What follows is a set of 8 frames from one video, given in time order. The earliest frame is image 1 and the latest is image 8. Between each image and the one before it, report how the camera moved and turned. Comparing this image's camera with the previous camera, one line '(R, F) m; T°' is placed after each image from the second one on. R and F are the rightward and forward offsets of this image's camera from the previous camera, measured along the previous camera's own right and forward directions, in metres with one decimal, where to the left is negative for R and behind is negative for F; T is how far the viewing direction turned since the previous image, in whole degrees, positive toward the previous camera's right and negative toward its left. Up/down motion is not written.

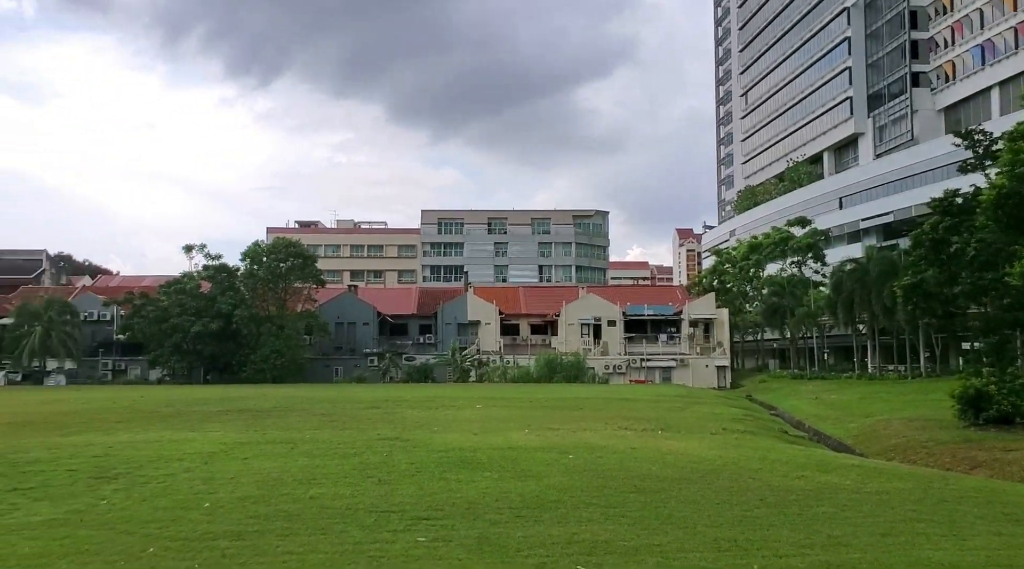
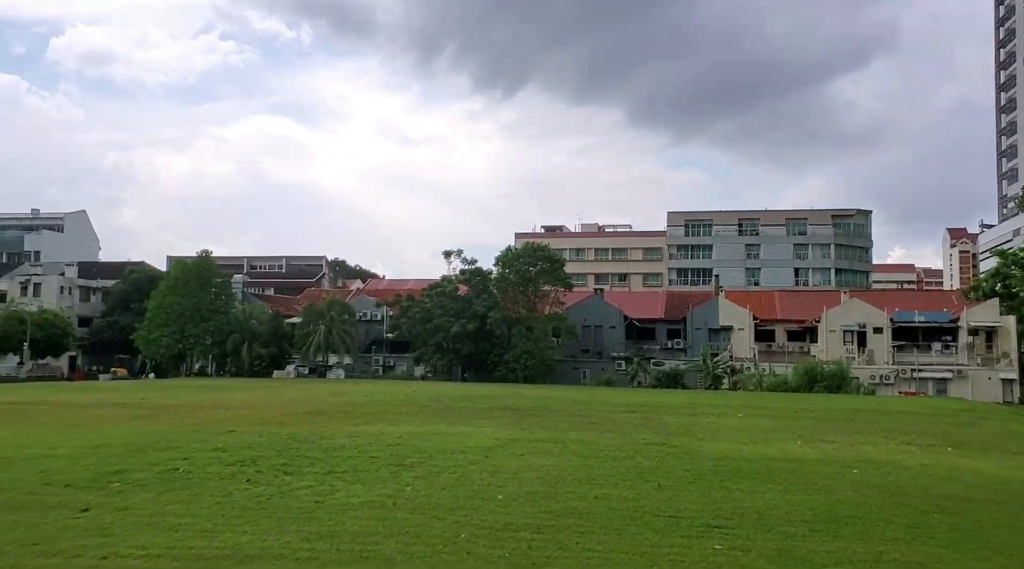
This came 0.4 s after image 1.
(-0.6, 0.0) m; -16°
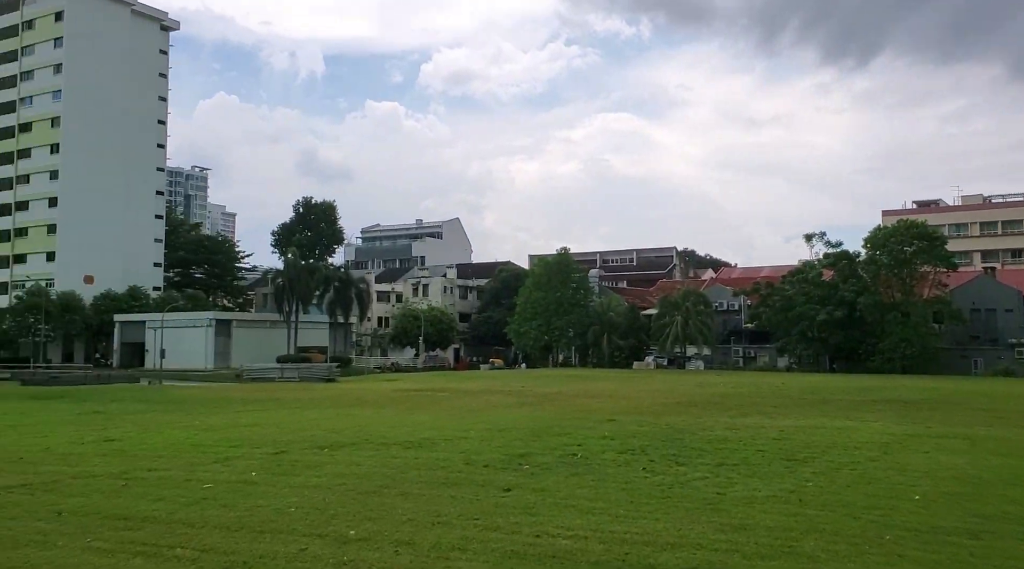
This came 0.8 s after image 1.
(-0.5, 0.0) m; -22°
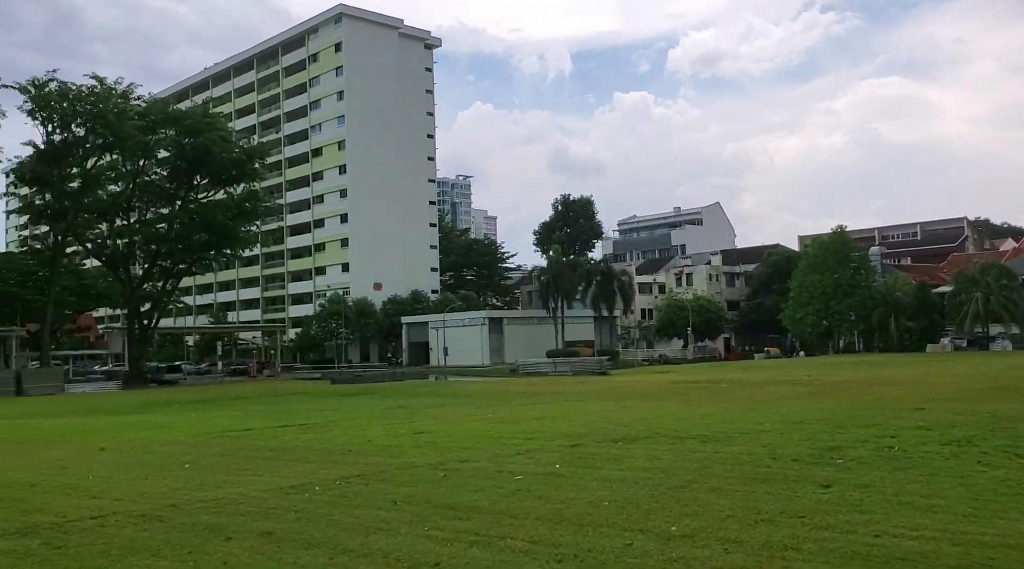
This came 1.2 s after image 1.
(-0.4, +0.1) m; -17°
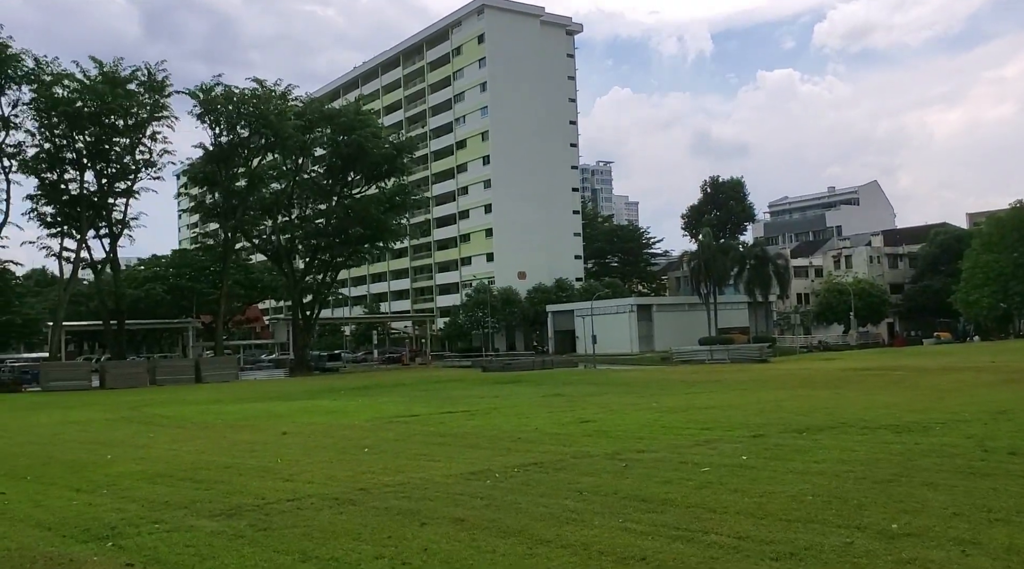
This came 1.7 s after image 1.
(-0.4, +0.3) m; -9°
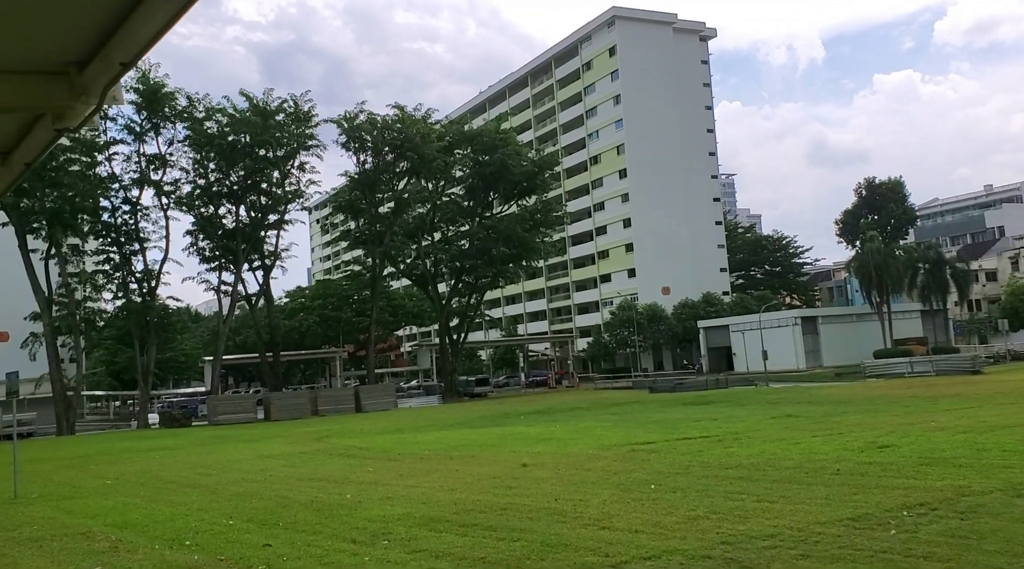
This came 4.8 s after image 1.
(-2.3, +1.9) m; -7°
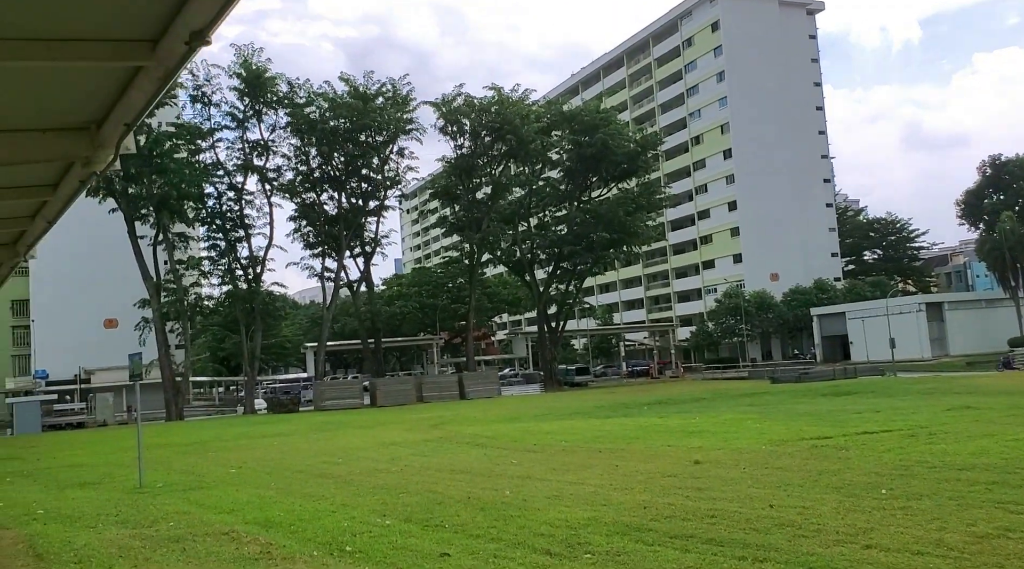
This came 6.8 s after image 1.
(-1.1, +1.5) m; -5°
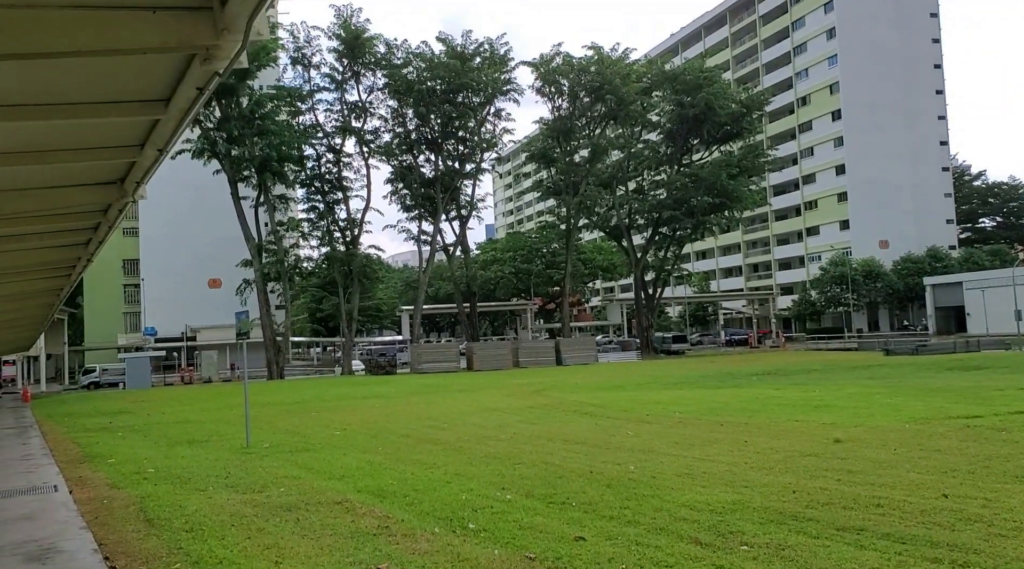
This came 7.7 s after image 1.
(-0.4, +0.8) m; -6°
